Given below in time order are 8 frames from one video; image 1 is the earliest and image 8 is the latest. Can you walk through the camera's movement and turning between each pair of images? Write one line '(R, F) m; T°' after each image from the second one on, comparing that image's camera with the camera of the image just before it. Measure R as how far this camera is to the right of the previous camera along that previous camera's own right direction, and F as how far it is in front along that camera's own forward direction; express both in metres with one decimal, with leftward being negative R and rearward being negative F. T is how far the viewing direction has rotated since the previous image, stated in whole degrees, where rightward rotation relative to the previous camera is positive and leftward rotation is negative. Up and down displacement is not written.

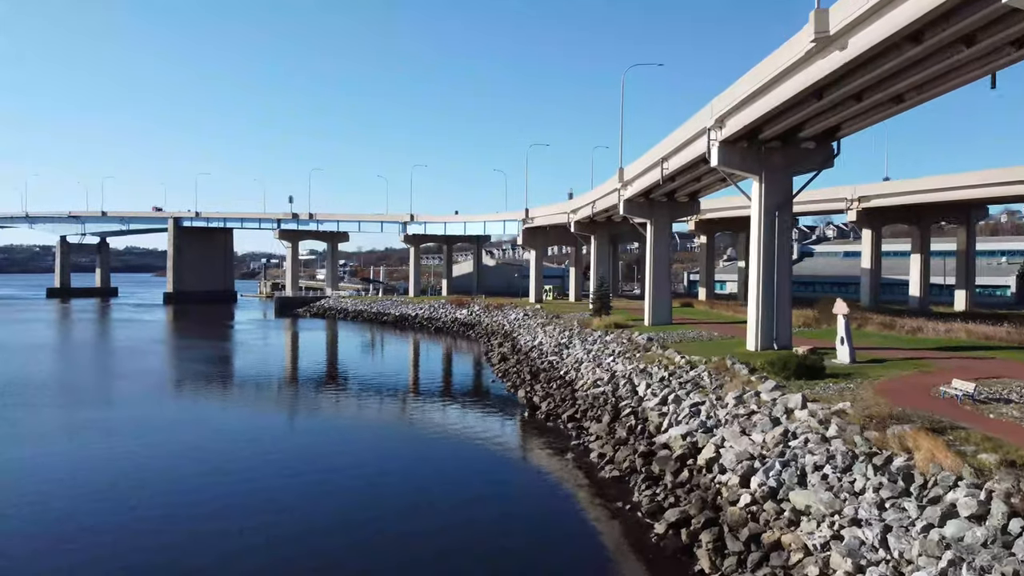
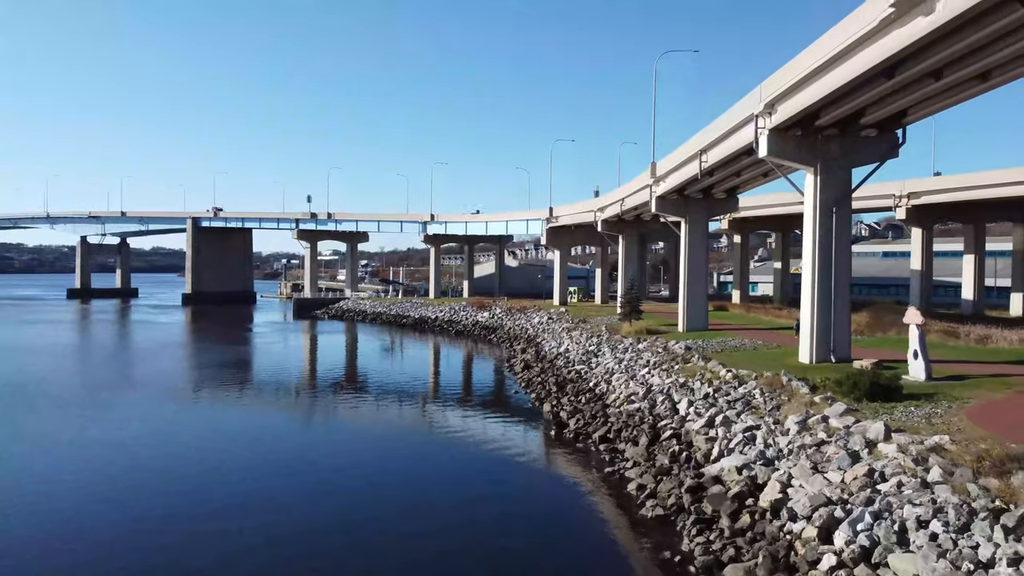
(-0.1, +2.4) m; -2°
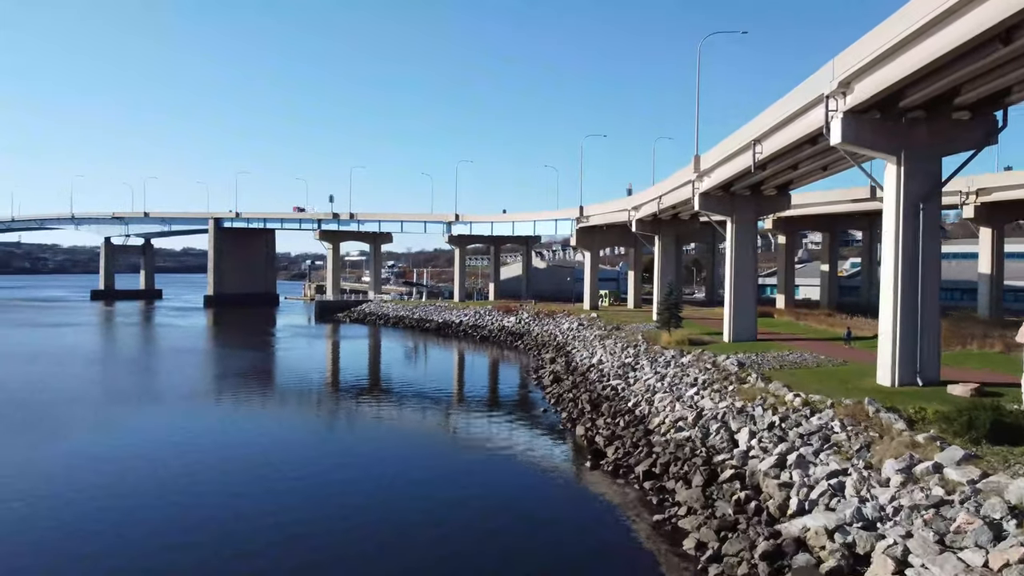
(-0.1, +2.9) m; -2°
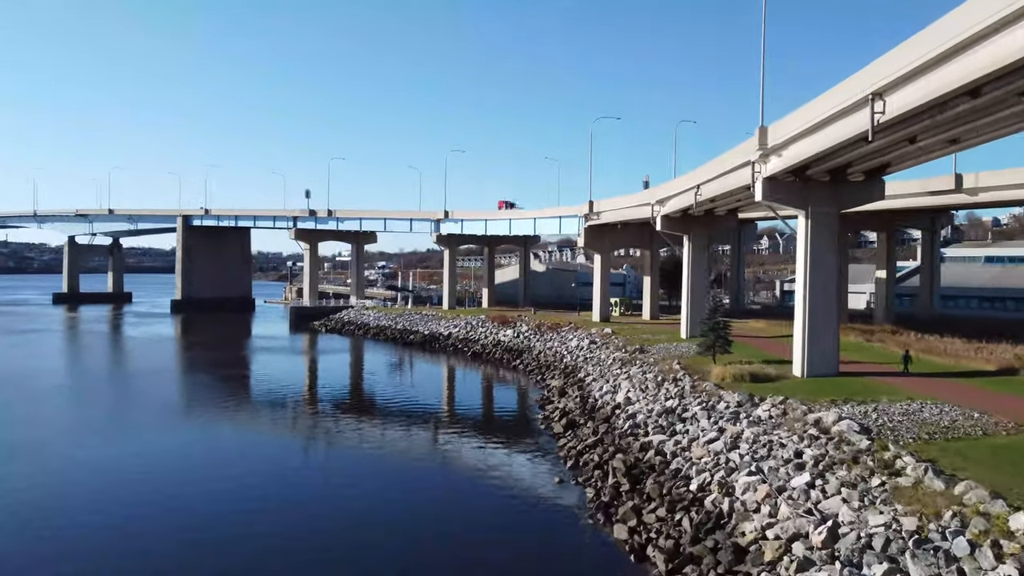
(-0.2, +8.0) m; 0°
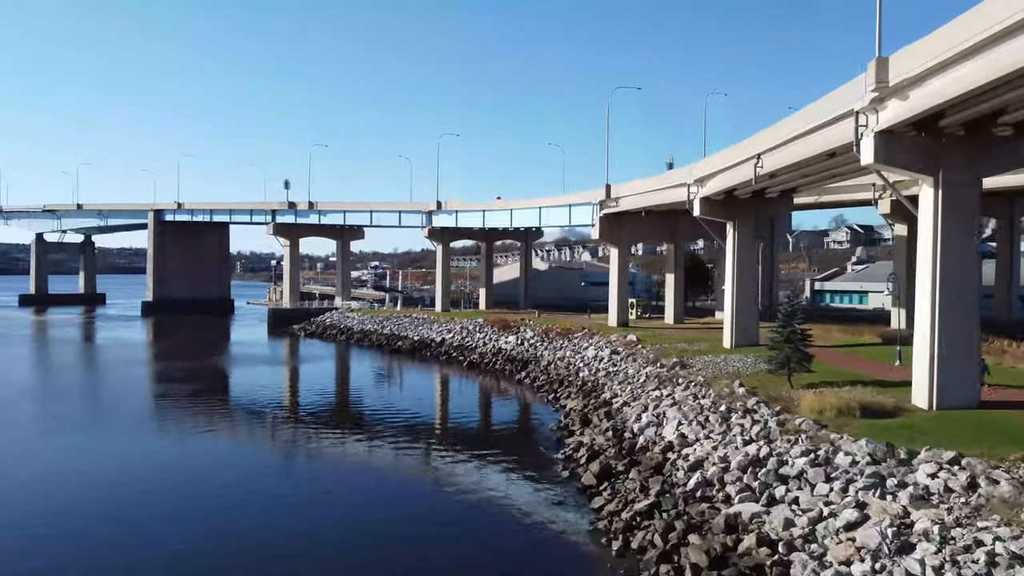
(-0.4, +6.8) m; 0°
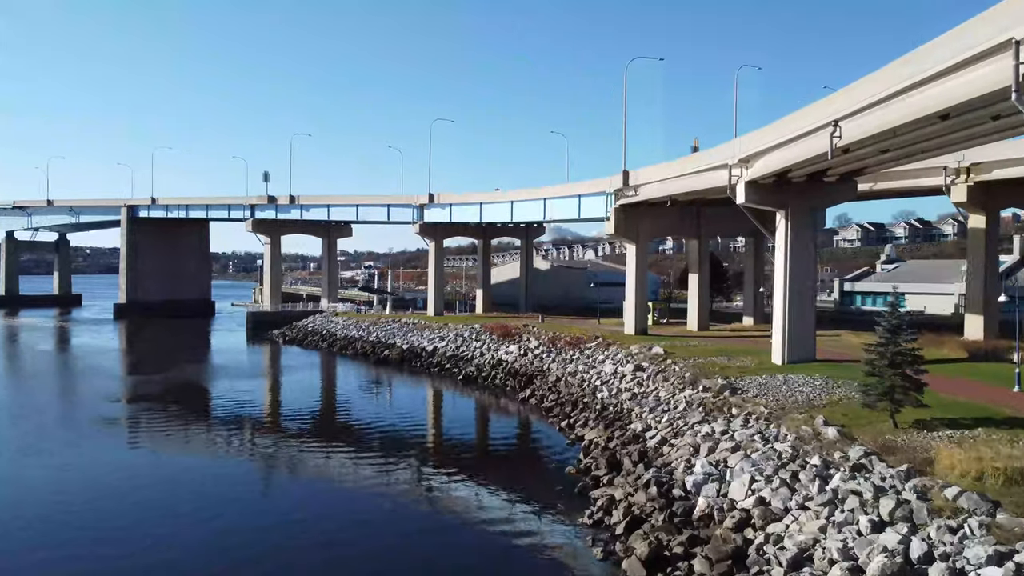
(-0.3, +5.4) m; 0°
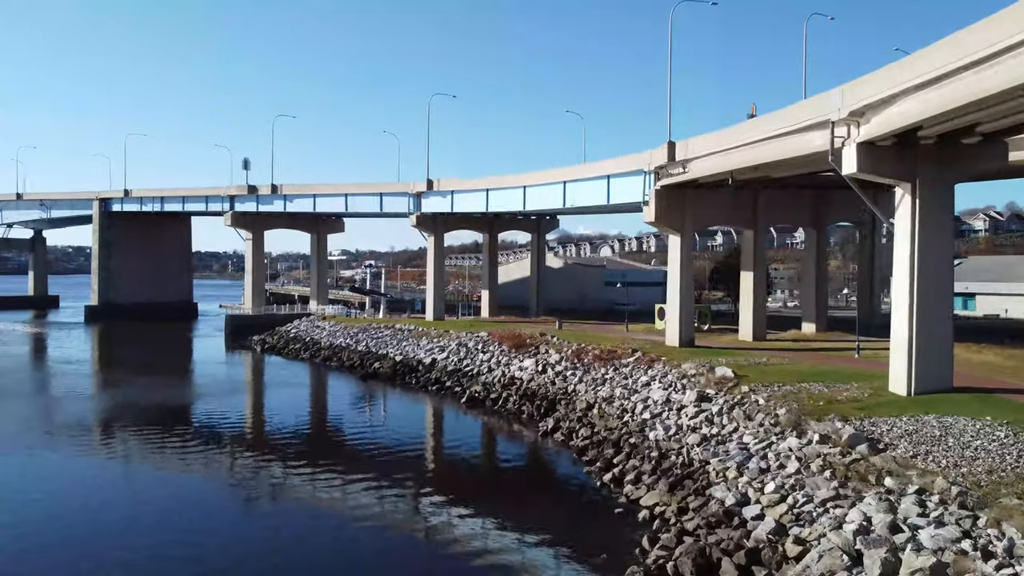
(-0.5, +6.8) m; 0°
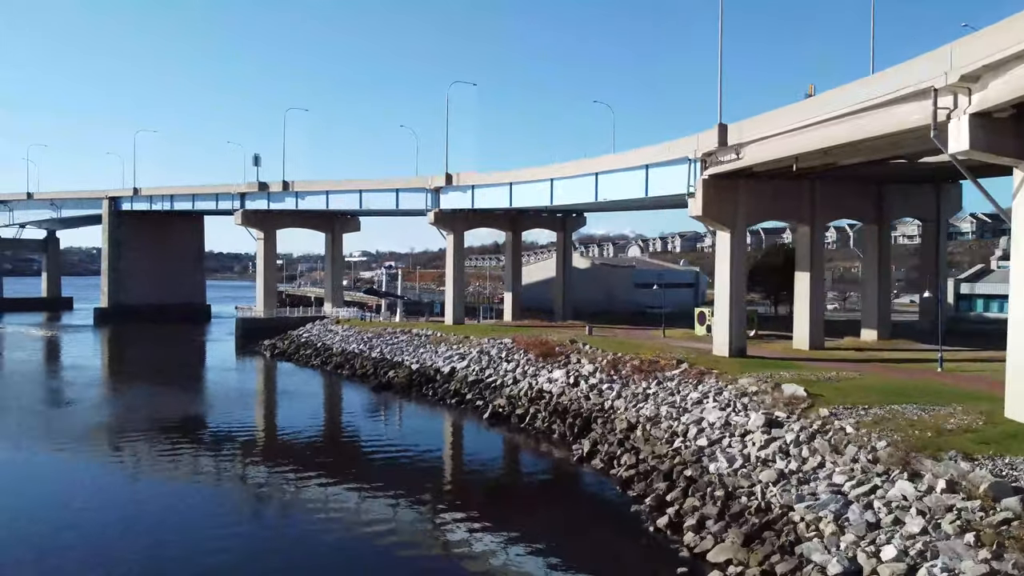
(-0.3, +3.1) m; -1°
